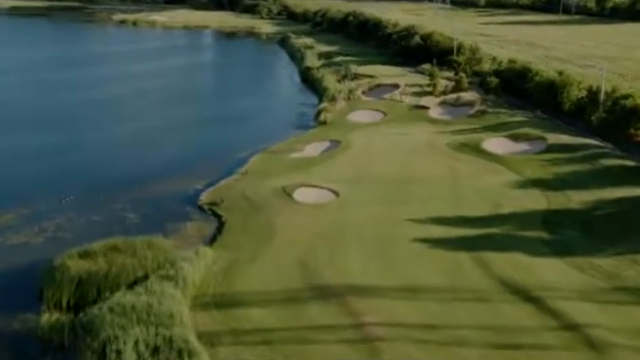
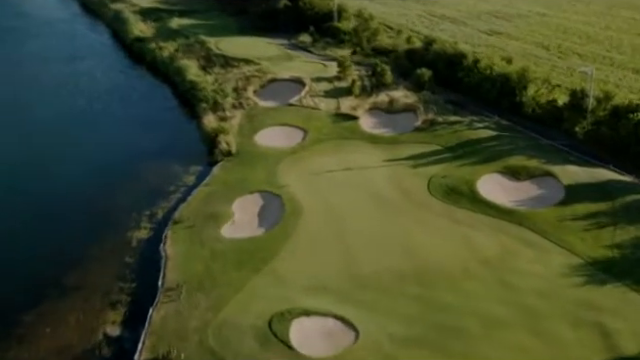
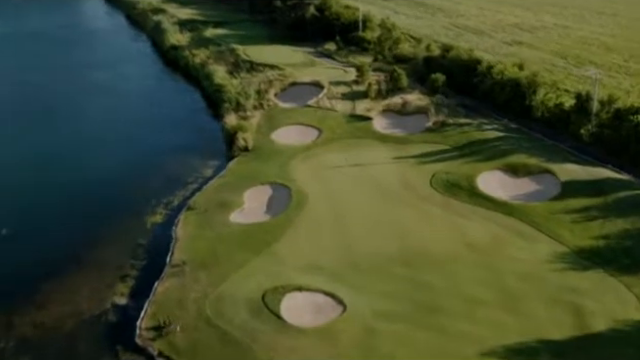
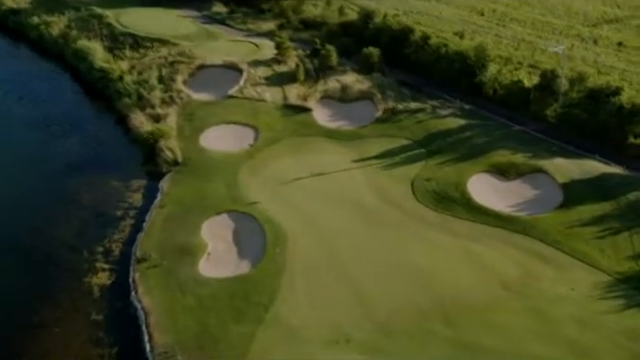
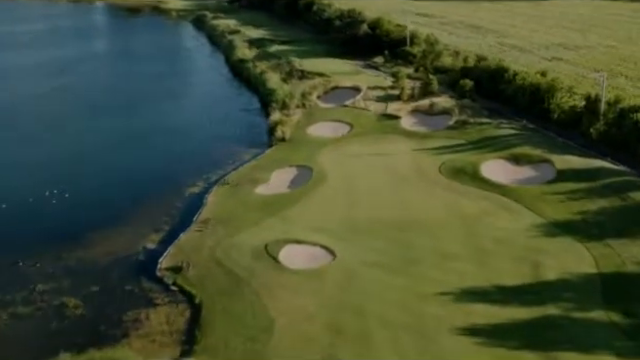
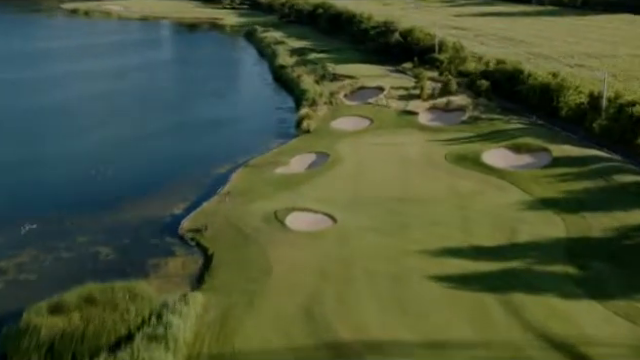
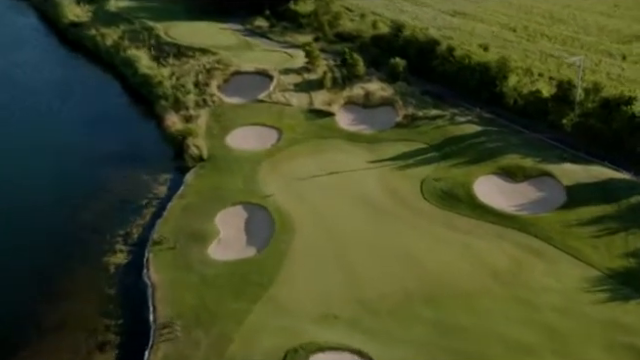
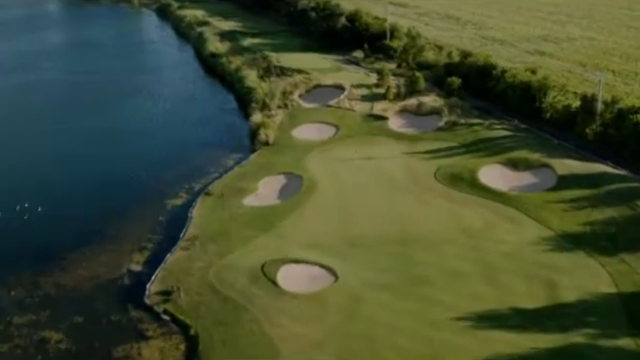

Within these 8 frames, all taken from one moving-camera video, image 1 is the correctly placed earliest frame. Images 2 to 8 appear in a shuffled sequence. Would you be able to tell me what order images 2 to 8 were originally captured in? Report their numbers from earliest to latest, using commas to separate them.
6, 5, 8, 3, 2, 7, 4
